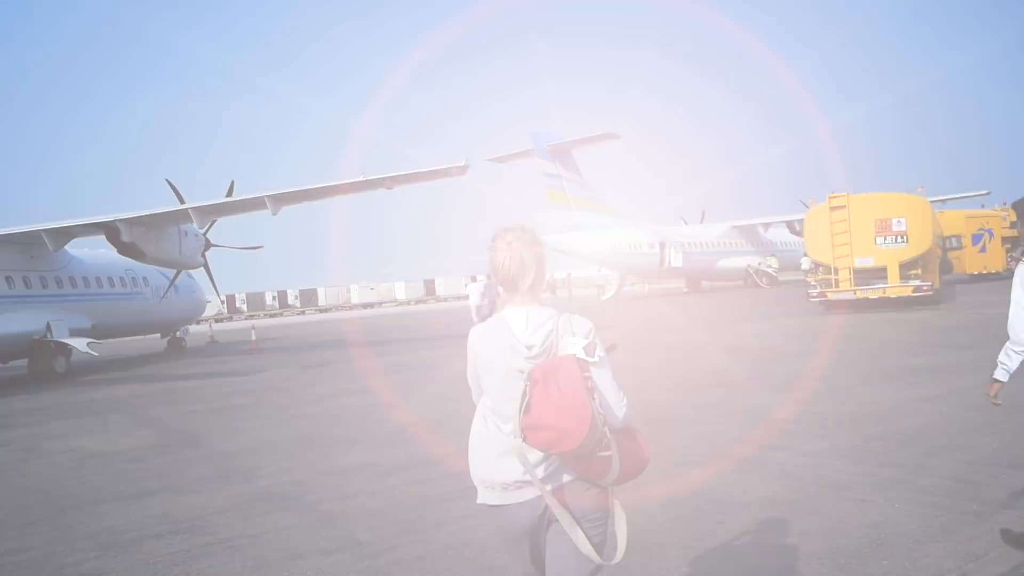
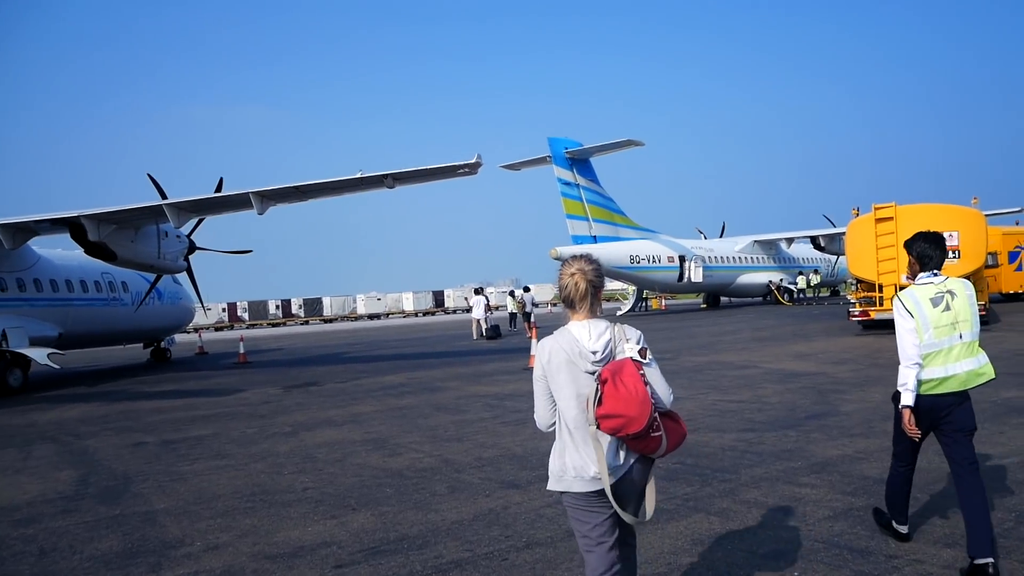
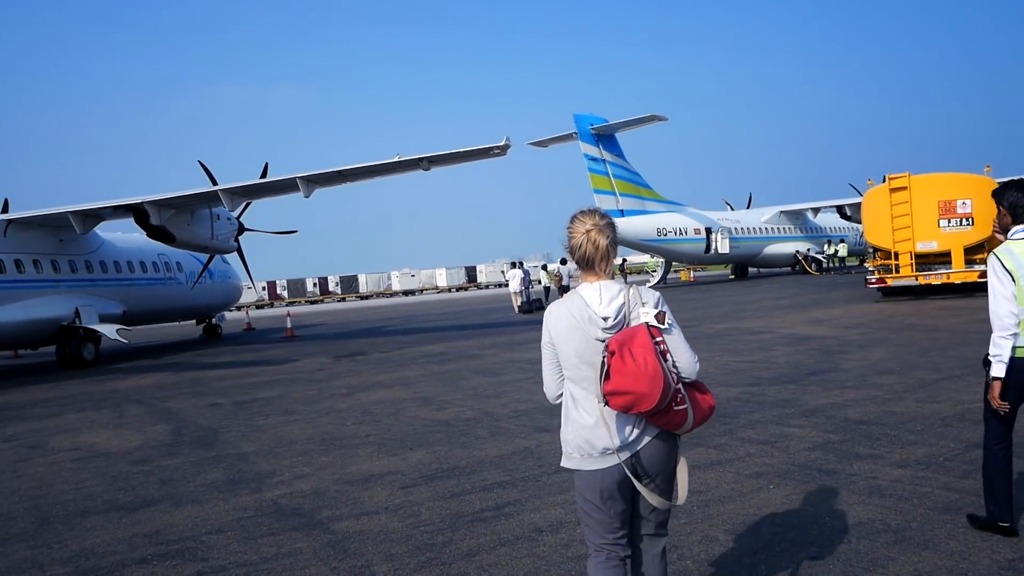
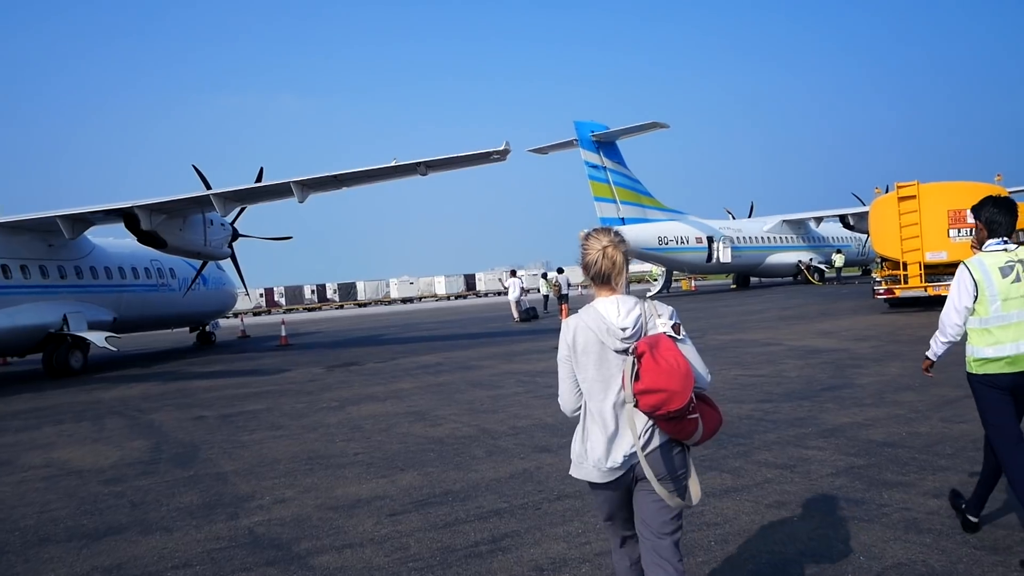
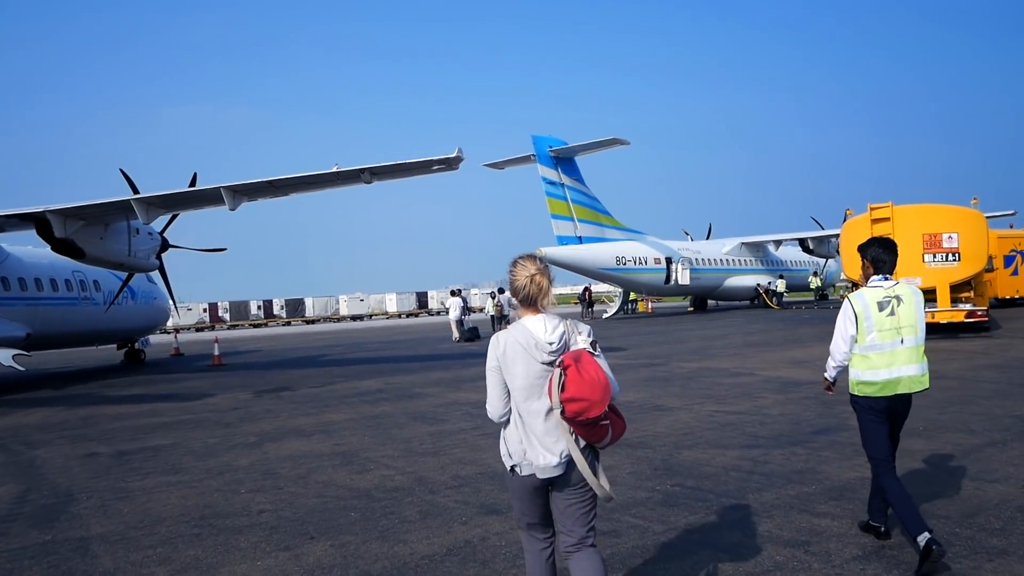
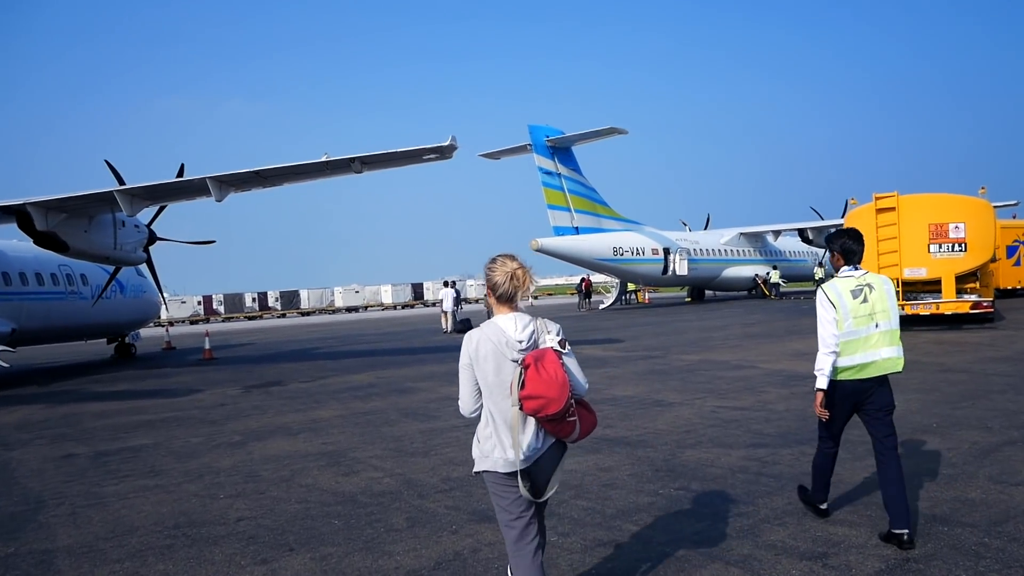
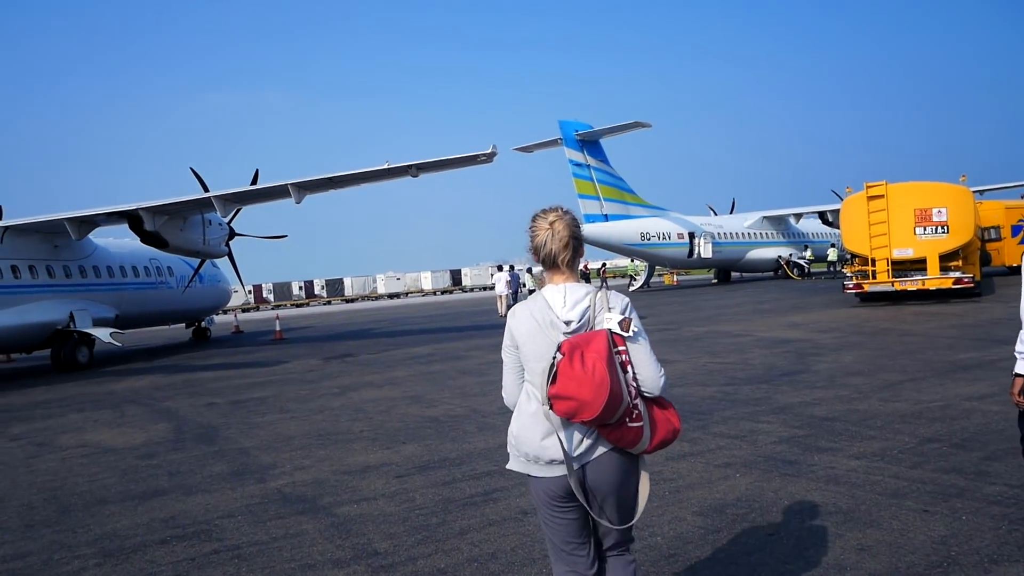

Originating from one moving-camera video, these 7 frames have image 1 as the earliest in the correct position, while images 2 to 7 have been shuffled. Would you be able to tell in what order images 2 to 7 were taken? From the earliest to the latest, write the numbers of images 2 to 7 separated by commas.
7, 3, 4, 2, 5, 6
